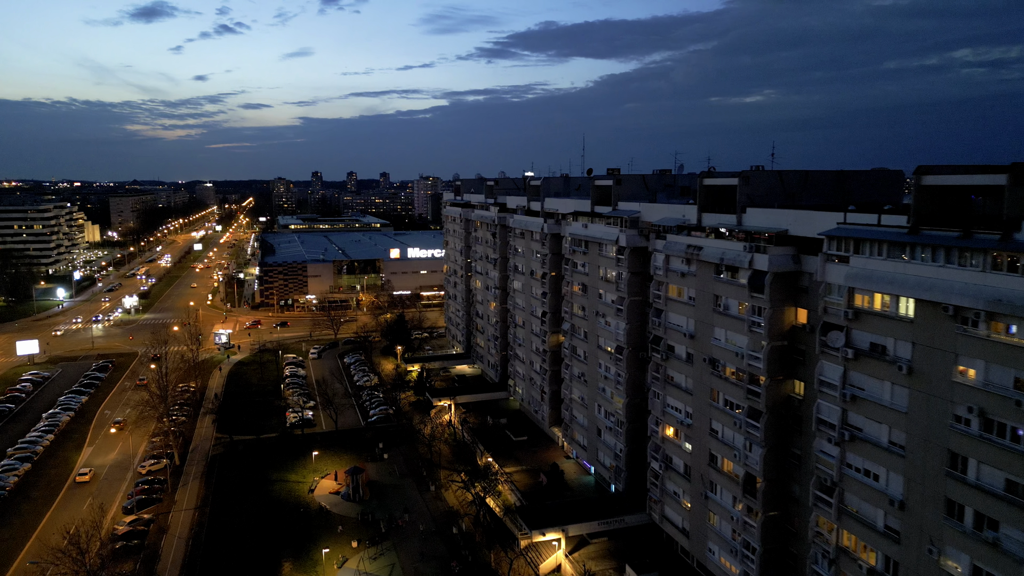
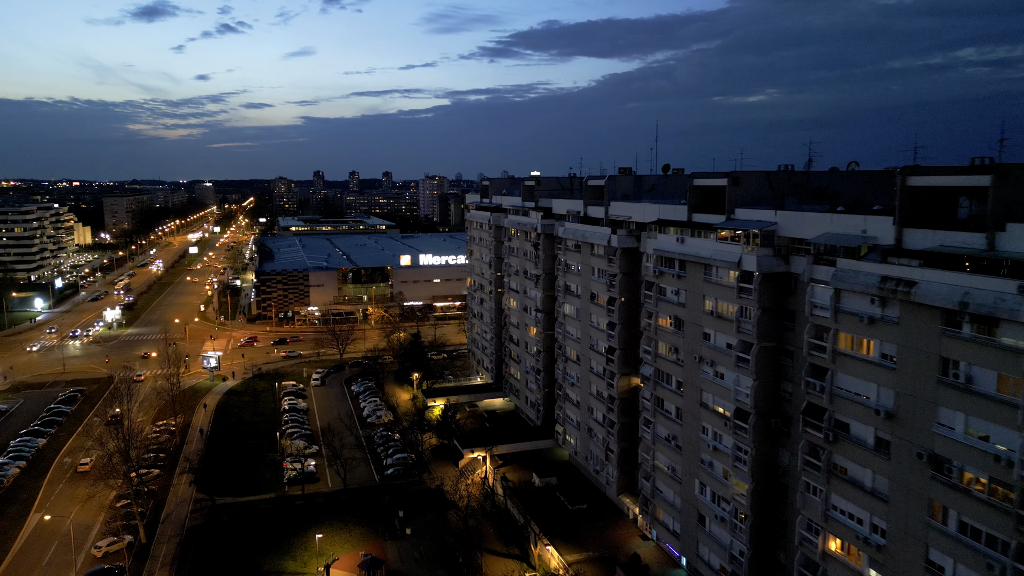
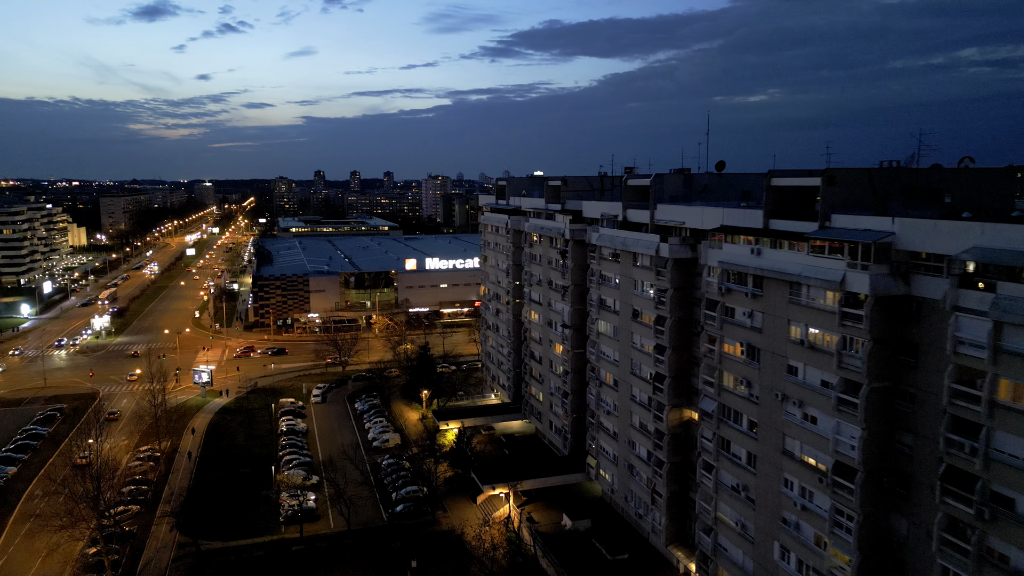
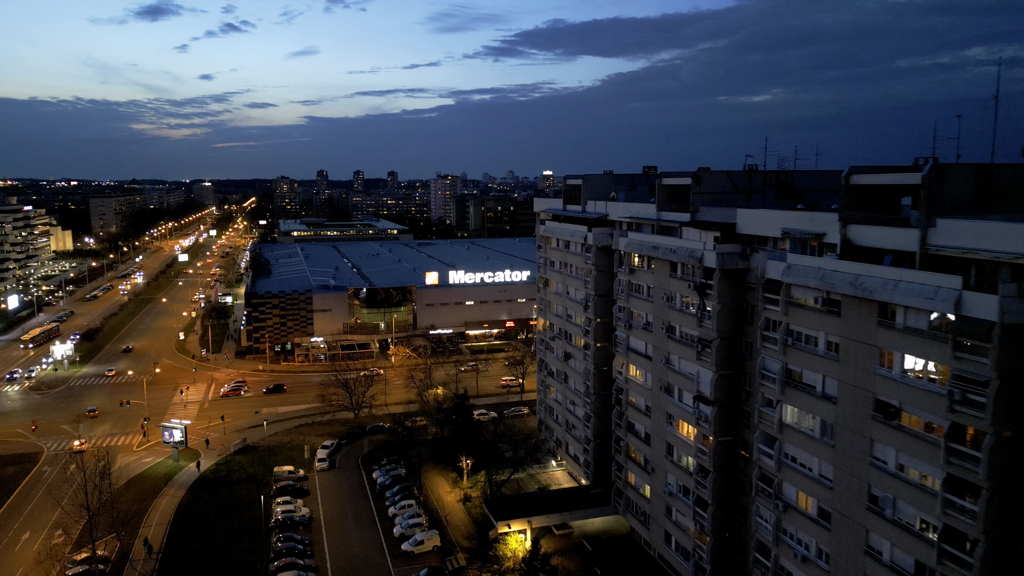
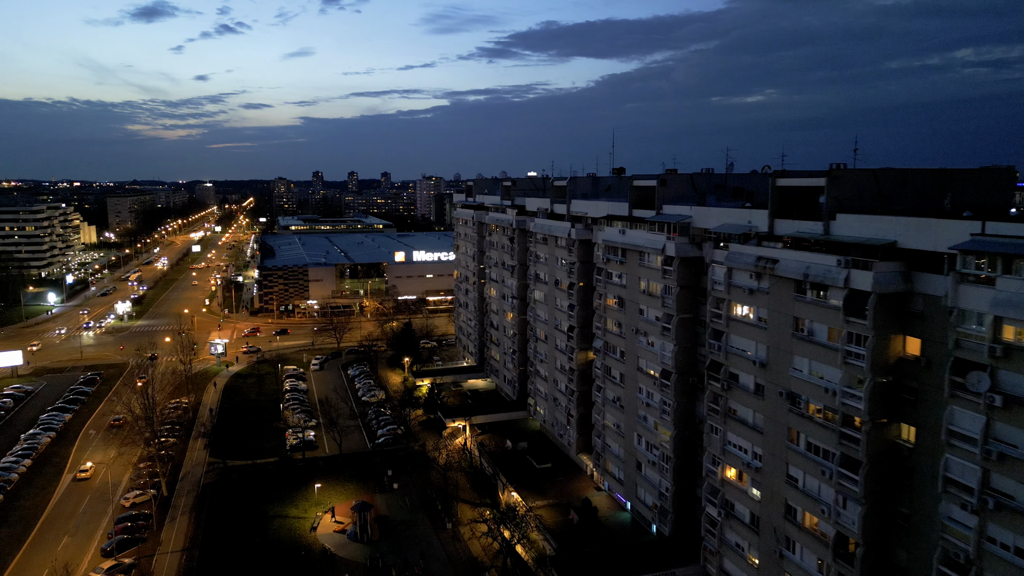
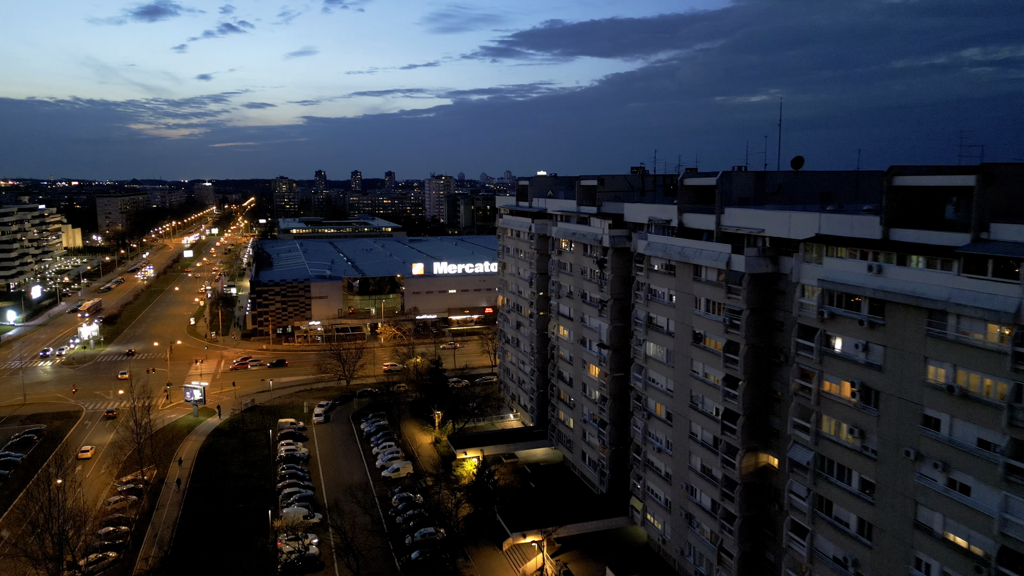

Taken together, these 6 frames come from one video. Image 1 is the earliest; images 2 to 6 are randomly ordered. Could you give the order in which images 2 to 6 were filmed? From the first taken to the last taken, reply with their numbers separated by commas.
5, 2, 3, 6, 4
